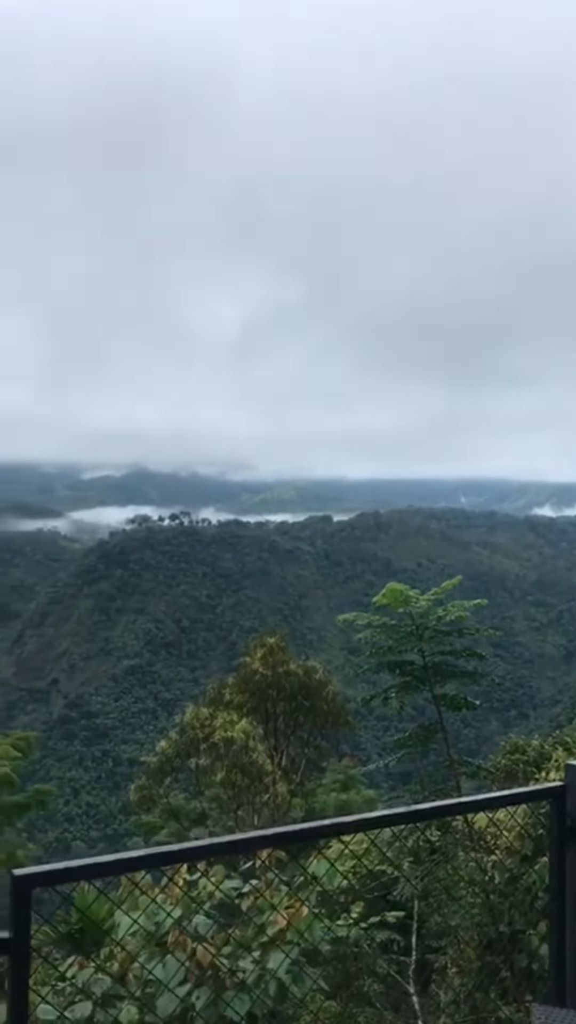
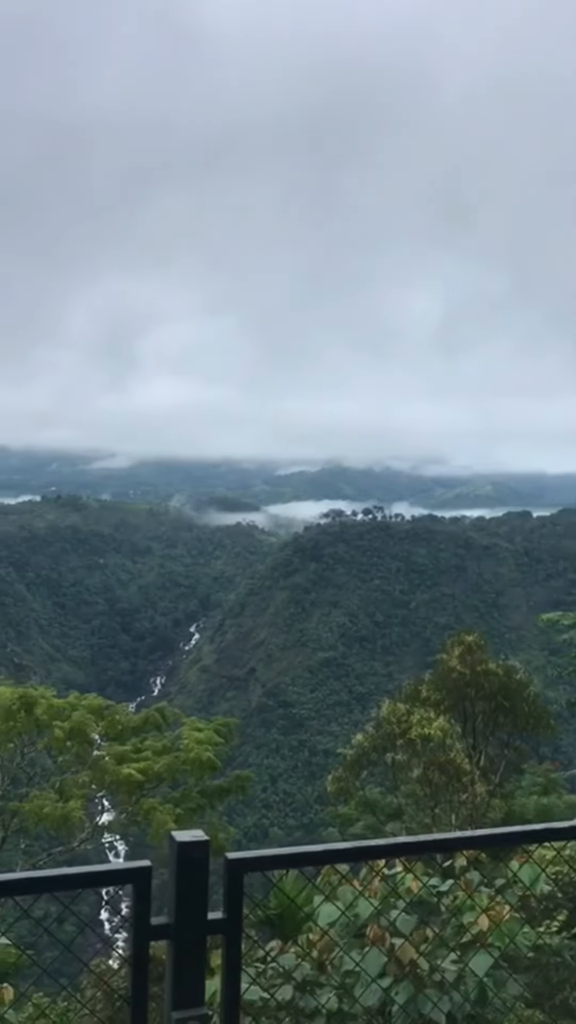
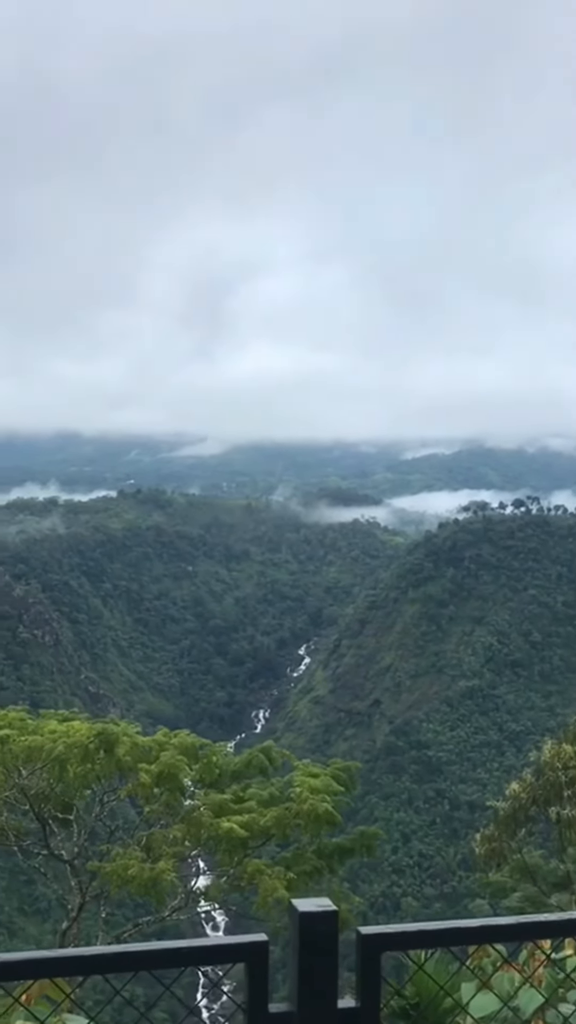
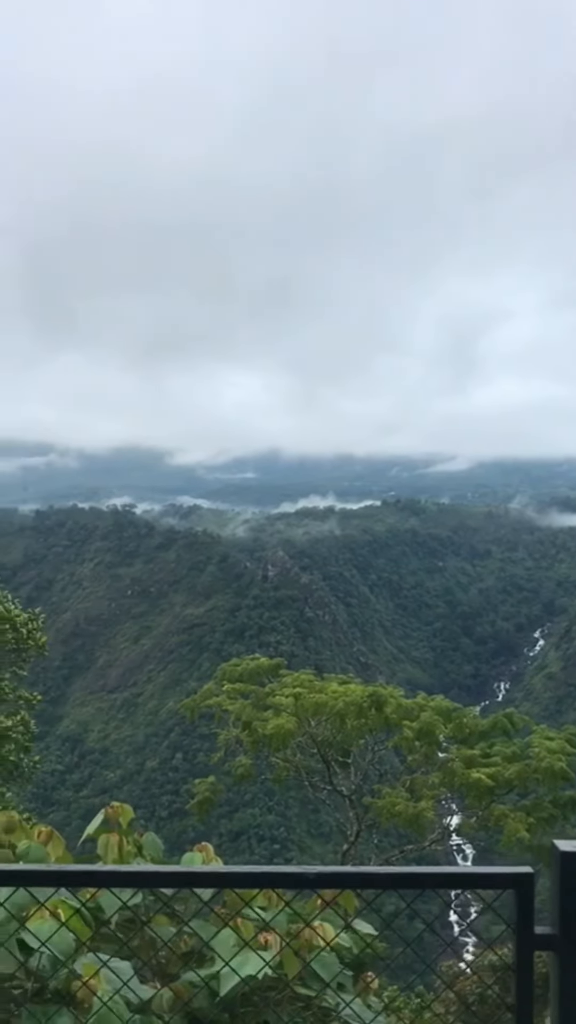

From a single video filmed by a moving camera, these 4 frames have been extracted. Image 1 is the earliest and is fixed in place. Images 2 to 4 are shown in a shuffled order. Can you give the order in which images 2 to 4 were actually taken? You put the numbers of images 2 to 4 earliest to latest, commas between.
2, 3, 4
